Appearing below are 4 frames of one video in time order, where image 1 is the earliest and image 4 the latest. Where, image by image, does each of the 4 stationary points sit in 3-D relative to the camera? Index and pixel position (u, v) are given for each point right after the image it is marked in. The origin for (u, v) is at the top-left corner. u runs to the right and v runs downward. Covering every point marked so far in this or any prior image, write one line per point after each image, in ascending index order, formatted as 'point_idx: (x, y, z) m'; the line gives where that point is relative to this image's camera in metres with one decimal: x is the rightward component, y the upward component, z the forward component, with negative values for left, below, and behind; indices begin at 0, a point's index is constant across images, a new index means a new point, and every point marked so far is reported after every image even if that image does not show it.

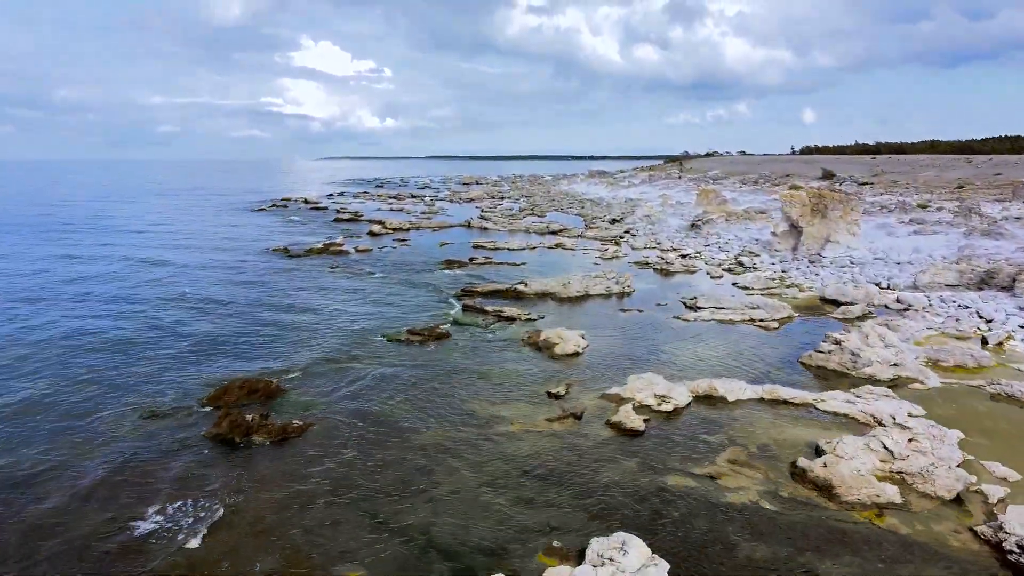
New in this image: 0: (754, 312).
0: (+5.9, -0.6, +17.7) m
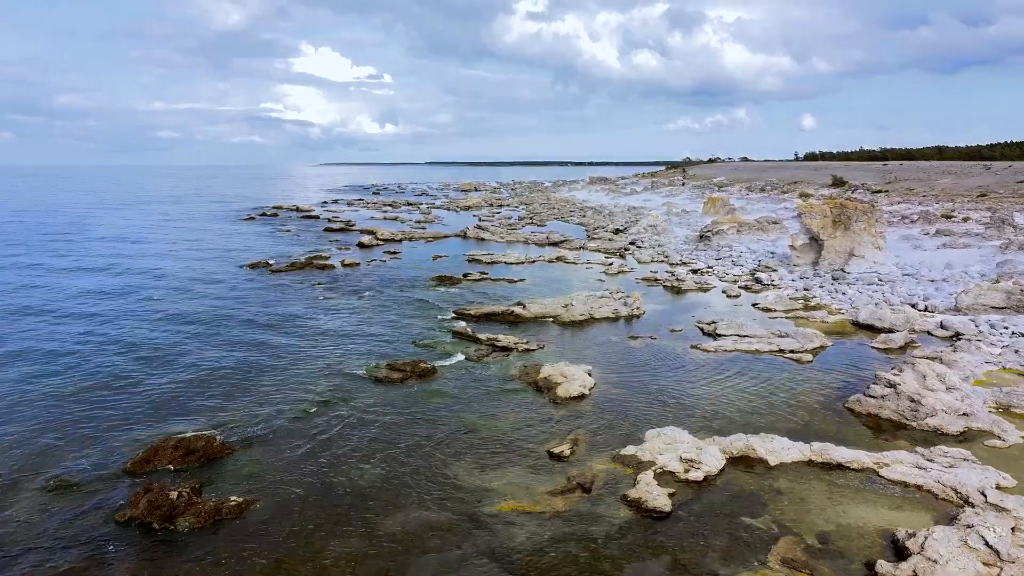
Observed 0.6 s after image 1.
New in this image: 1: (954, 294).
0: (+5.9, -1.2, +15.6) m
1: (+12.2, -0.1, +19.8) m
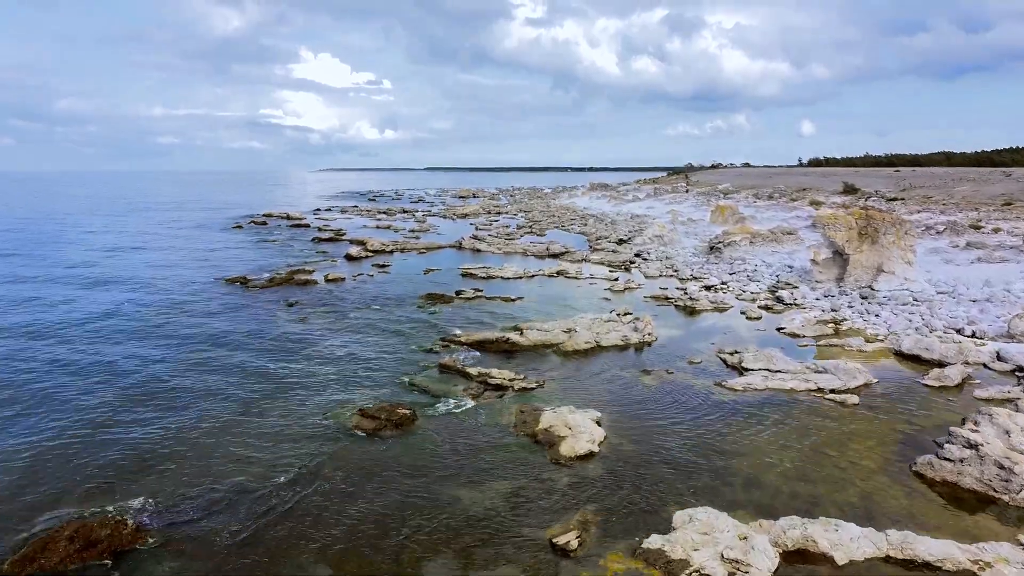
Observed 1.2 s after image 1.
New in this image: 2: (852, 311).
0: (+5.8, -1.7, +13.4) m
1: (+12.1, -0.7, +17.7) m
2: (+9.4, -0.6, +19.7) m
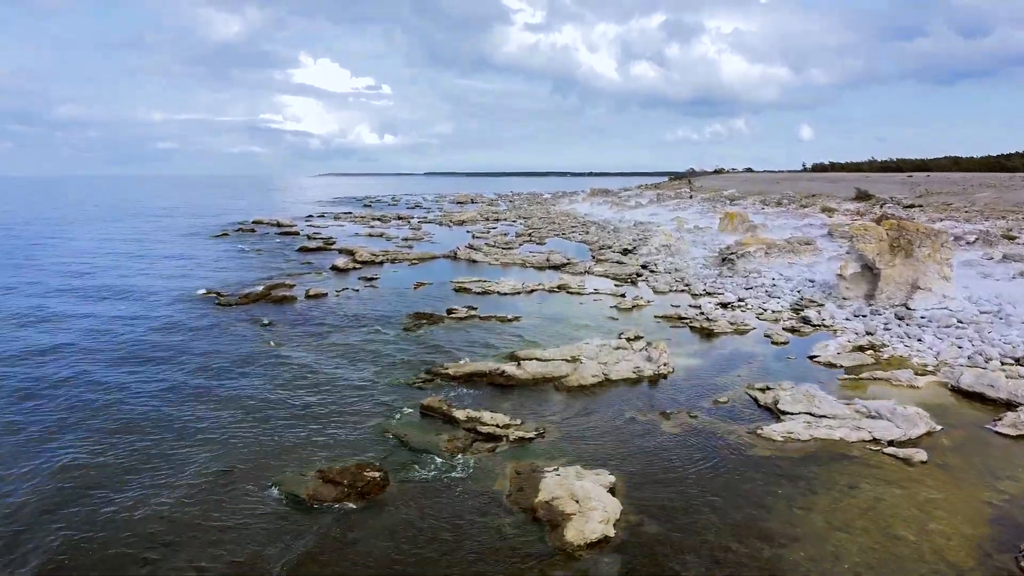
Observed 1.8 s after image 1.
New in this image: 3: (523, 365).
0: (+5.7, -2.2, +11.3) m
1: (+12.0, -1.2, +15.5) m
2: (+9.3, -1.1, +17.6) m
3: (+0.2, -1.6, +14.5) m
